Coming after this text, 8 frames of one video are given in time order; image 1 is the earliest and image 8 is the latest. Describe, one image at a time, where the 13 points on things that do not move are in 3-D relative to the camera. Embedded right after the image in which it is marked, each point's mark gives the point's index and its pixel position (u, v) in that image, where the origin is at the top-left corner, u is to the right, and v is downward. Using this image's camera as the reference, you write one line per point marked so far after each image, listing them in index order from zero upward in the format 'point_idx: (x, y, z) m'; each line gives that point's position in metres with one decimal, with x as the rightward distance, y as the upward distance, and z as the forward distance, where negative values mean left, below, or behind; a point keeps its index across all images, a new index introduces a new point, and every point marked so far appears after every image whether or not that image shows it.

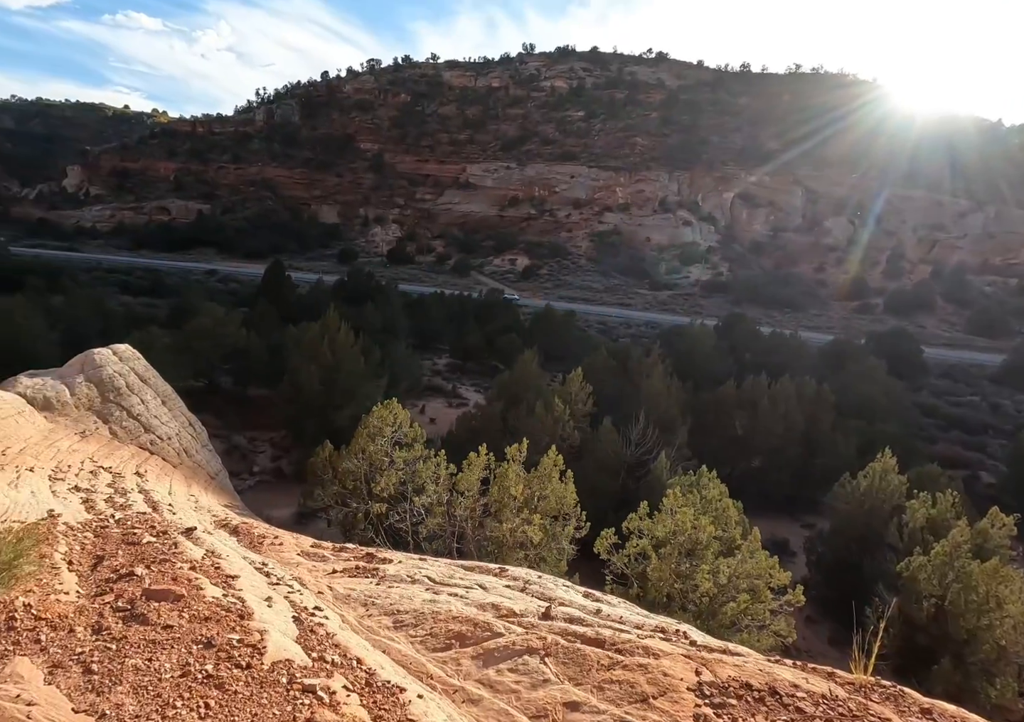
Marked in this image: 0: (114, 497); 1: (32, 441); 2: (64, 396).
0: (-5.7, -1.9, +7.9) m
1: (-7.6, -1.2, +8.8) m
2: (-8.3, -0.7, +10.5) m
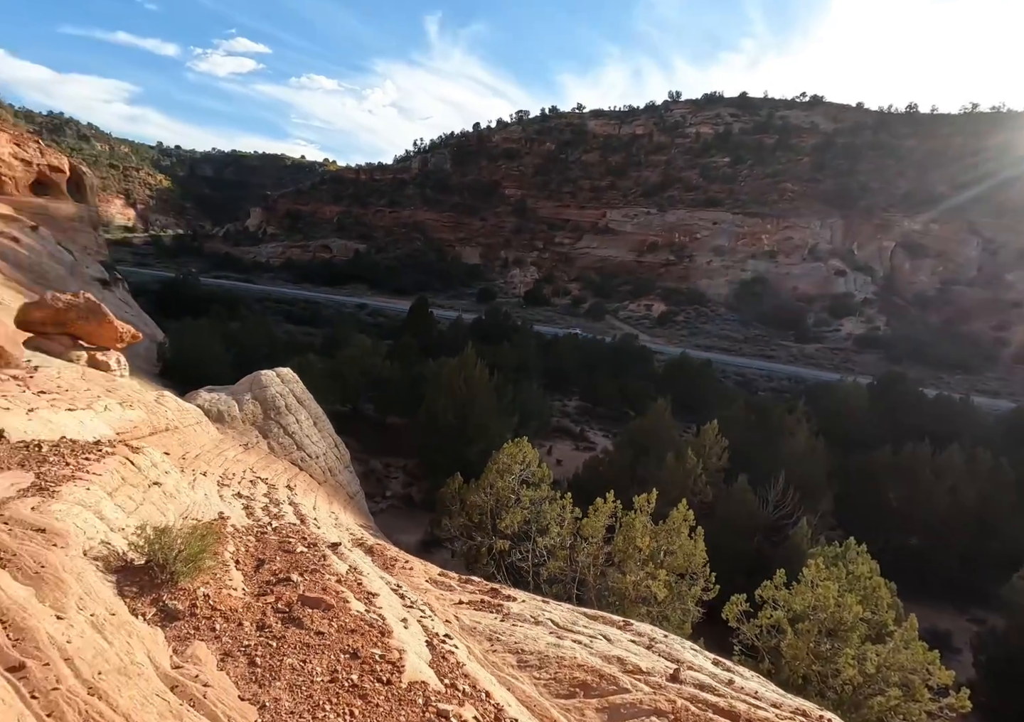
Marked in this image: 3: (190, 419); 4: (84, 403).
0: (-3.8, -2.3, +8.6) m
1: (-5.4, -1.5, +9.9) m
2: (-5.8, -1.1, +11.7) m
3: (-6.0, -1.1, +10.3) m
4: (-6.1, -0.6, +7.7) m
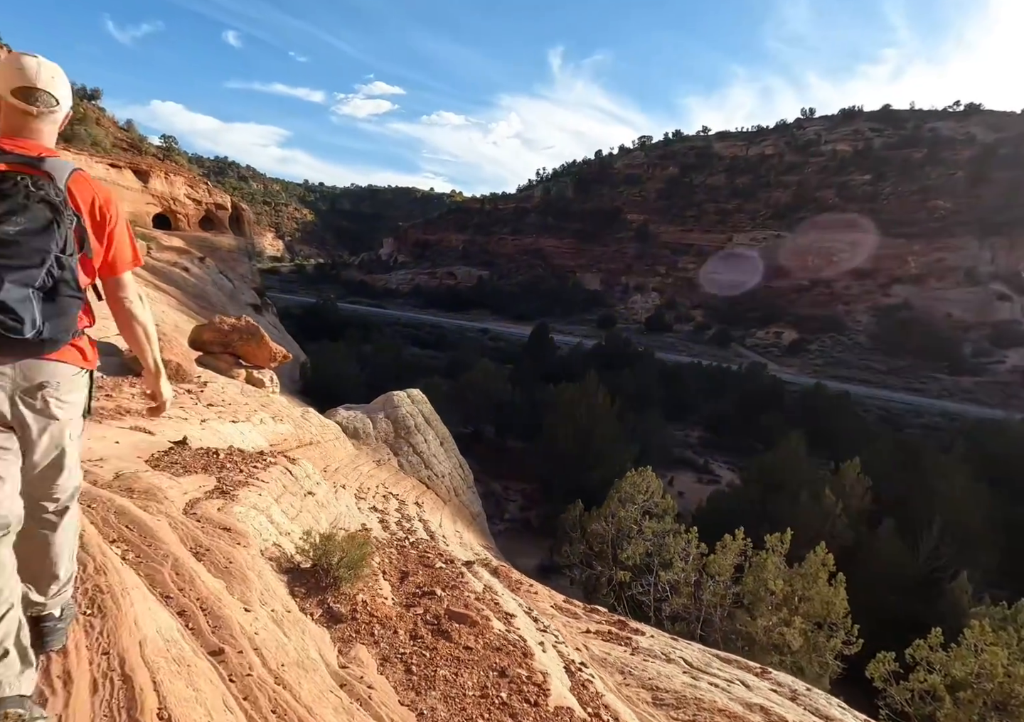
0: (-1.8, -2.7, +9.1) m
1: (-3.2, -1.9, +10.6) m
2: (-3.3, -1.5, +12.5) m
3: (-3.7, -1.5, +11.1) m
4: (-4.2, -0.9, +8.6) m
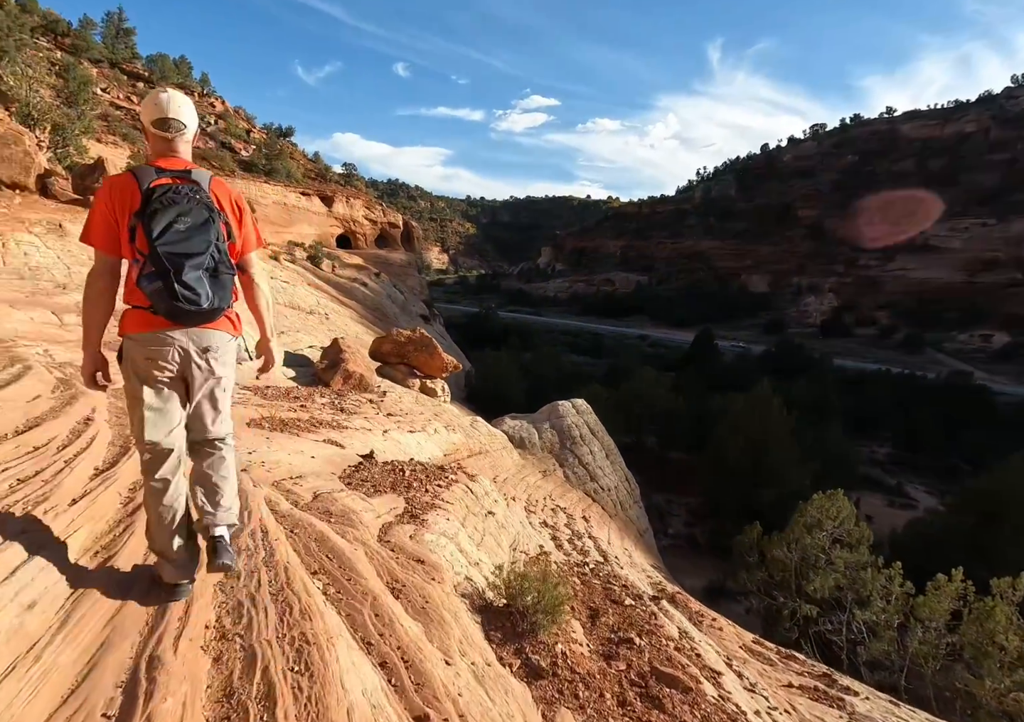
0: (+1.0, -2.8, +8.6) m
1: (0.0, -2.1, +10.4) m
2: (+0.4, -1.7, +12.3) m
3: (-0.3, -1.7, +11.0) m
4: (-1.4, -1.0, +8.8) m
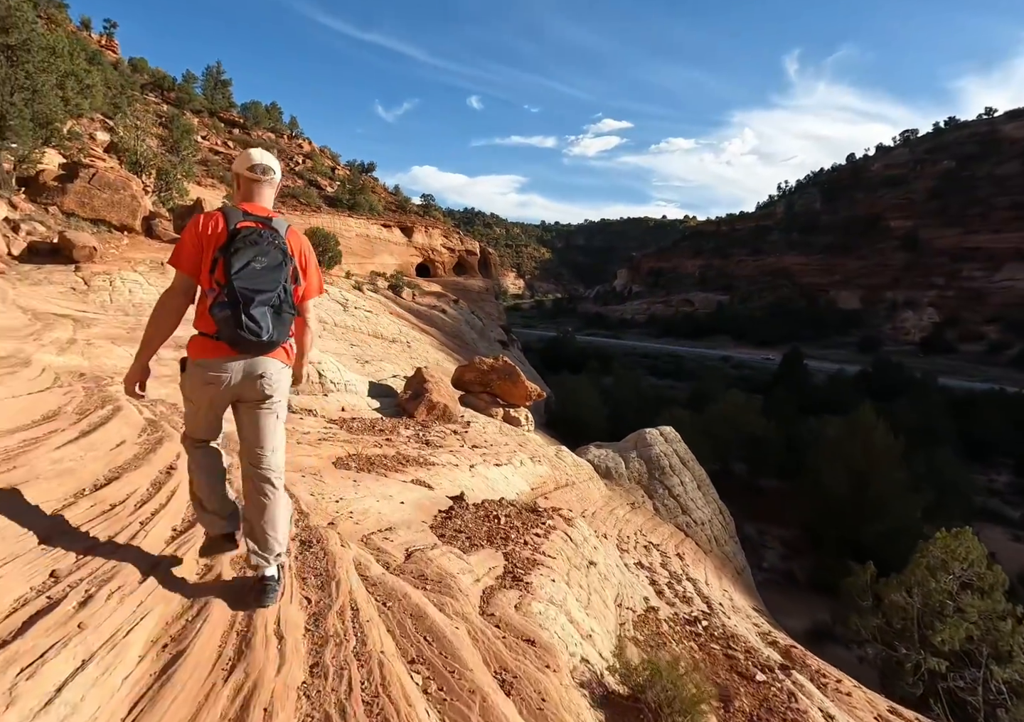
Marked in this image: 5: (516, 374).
0: (+2.3, -3.2, +7.7) m
1: (+1.6, -2.6, +9.7) m
2: (+2.3, -2.3, +11.5) m
3: (+1.4, -2.2, +10.3) m
4: (-0.1, -1.5, +8.3) m
5: (+0.1, -0.2, +10.5) m
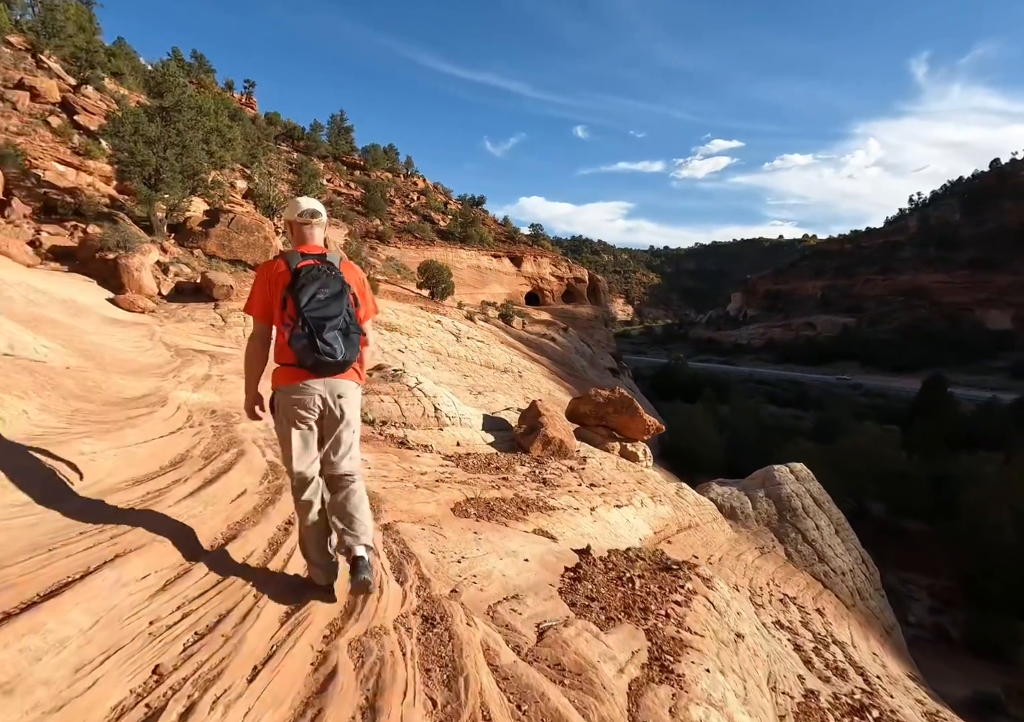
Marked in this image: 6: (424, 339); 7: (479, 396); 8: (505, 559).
0: (+3.8, -3.6, +6.4) m
1: (+3.5, -3.0, +8.6) m
2: (+4.5, -2.8, +10.2) m
3: (+3.4, -2.7, +9.3) m
4: (+1.6, -1.9, +7.6) m
5: (+2.2, -0.8, +9.8) m
6: (-2.0, +0.5, +12.5) m
7: (-0.7, -0.7, +10.7) m
8: (-0.1, -1.1, +3.0) m
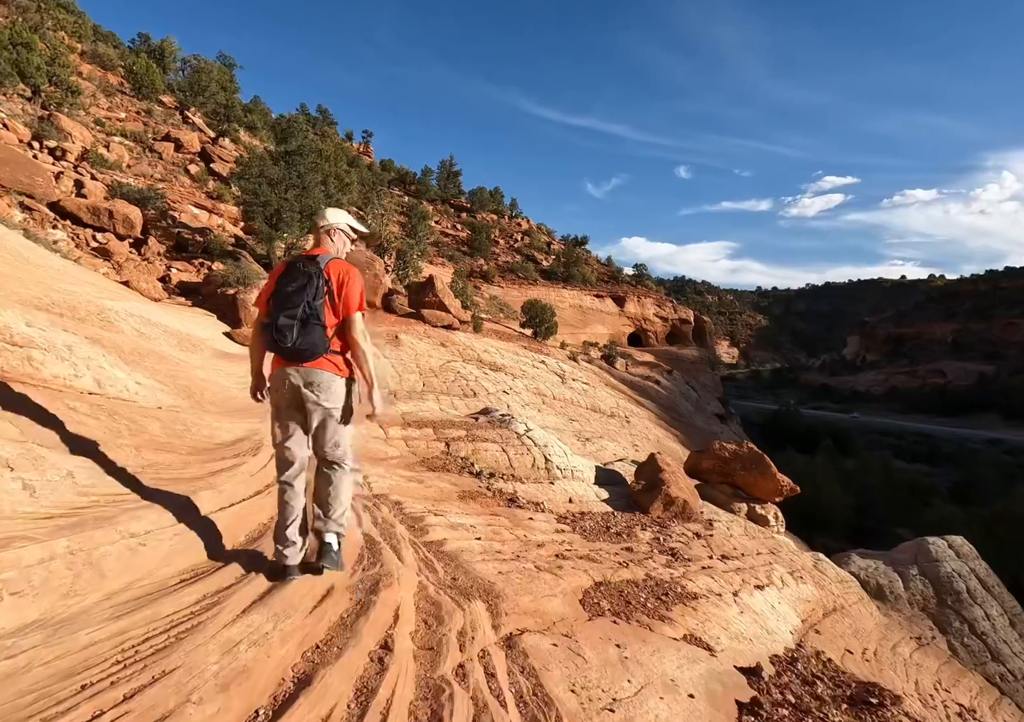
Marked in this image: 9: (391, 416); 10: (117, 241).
0: (+4.9, -4.1, +4.8) m
1: (+4.9, -3.7, +6.9) m
2: (+6.2, -3.6, +8.4) m
3: (+5.0, -3.4, +7.7) m
4: (+2.9, -2.5, +6.4) m
5: (+3.9, -1.6, +8.5) m
6: (+0.3, -0.4, +12.0) m
7: (+1.3, -1.5, +9.9) m
8: (+0.6, -1.3, +2.2) m
9: (-1.3, -0.6, +6.0) m
10: (-6.1, +1.8, +8.3) m
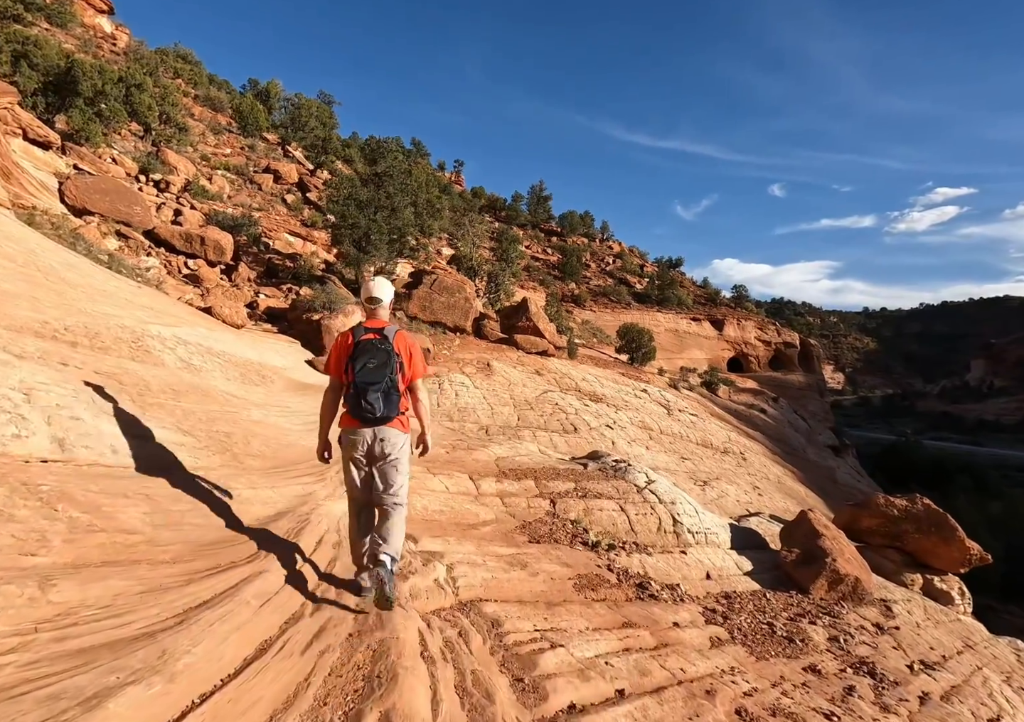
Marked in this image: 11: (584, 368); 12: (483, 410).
0: (+5.7, -4.3, +2.6) m
1: (+6.1, -4.1, +4.8) m
2: (+7.6, -4.0, +6.1) m
3: (+6.2, -3.8, +5.6) m
4: (+4.0, -2.8, +4.6) m
5: (+5.3, -2.0, +6.6) m
6: (+2.3, -1.0, +10.7) m
7: (+2.9, -1.9, +8.4) m
8: (+1.0, -1.4, +1.0) m
9: (-0.3, -0.9, +5.0) m
10: (-4.6, +1.4, +8.2) m
11: (+1.6, -0.2, +11.9) m
12: (-0.4, -0.7, +8.0) m
